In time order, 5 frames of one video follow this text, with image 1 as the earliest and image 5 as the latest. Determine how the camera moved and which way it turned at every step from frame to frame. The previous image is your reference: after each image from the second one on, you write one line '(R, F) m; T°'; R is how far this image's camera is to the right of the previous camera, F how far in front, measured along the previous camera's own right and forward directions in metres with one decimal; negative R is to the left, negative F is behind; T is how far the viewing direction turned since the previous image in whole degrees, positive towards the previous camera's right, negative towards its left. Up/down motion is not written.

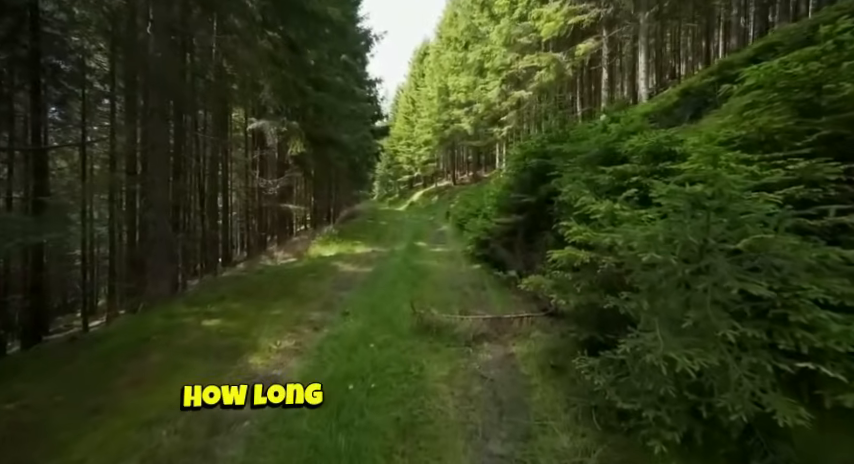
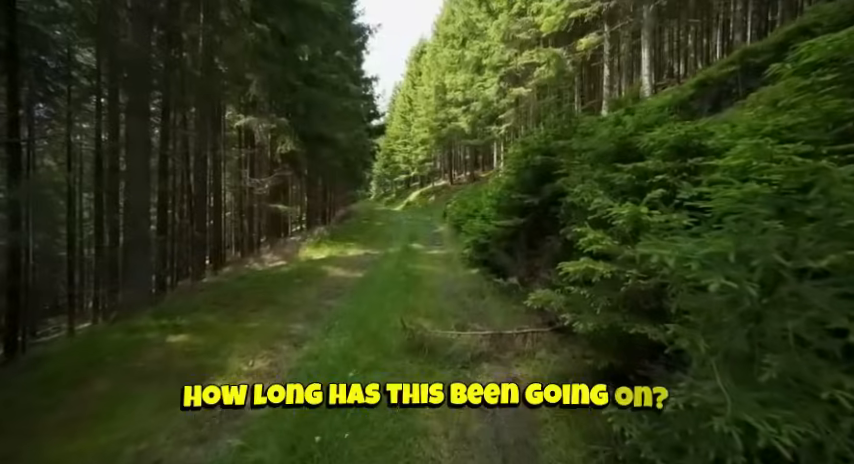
(+0.1, +0.7) m; 0°
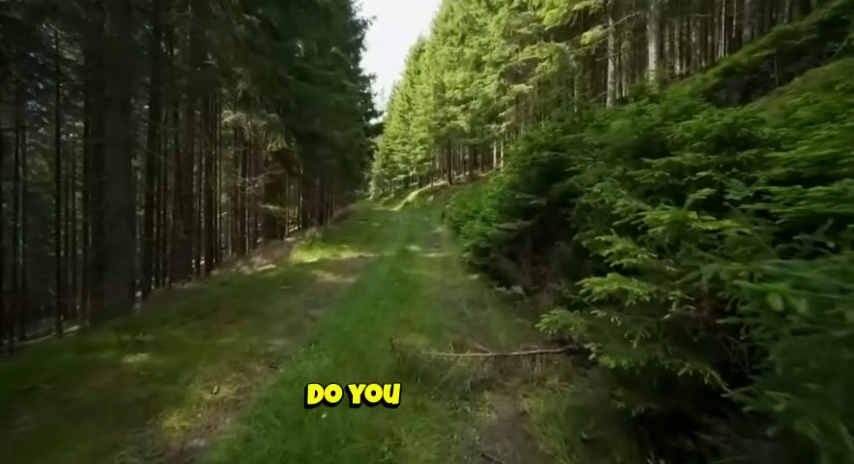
(+0.1, +0.8) m; 0°
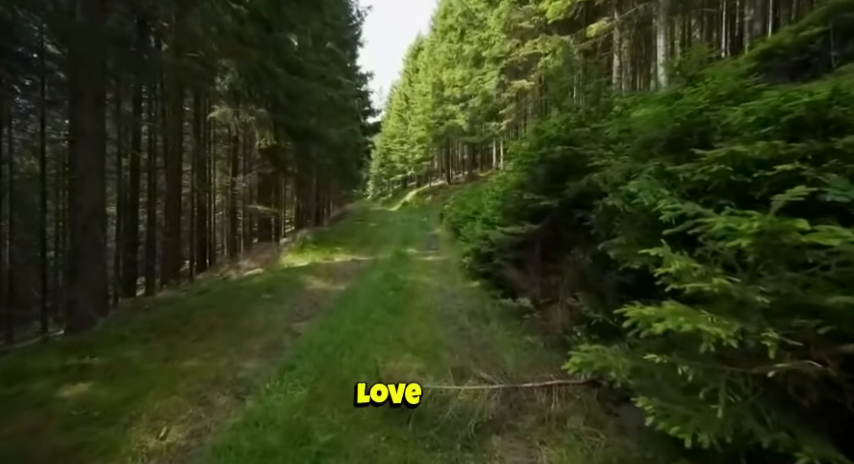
(0.0, +0.9) m; 0°
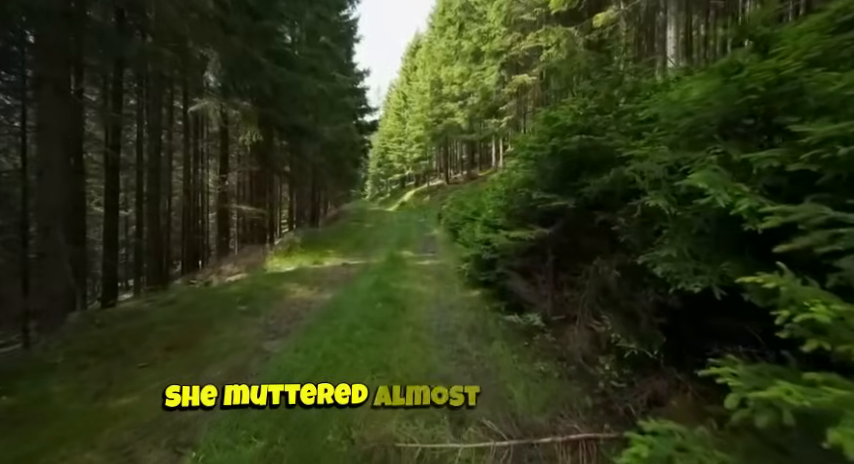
(+0.1, +1.0) m; 0°
